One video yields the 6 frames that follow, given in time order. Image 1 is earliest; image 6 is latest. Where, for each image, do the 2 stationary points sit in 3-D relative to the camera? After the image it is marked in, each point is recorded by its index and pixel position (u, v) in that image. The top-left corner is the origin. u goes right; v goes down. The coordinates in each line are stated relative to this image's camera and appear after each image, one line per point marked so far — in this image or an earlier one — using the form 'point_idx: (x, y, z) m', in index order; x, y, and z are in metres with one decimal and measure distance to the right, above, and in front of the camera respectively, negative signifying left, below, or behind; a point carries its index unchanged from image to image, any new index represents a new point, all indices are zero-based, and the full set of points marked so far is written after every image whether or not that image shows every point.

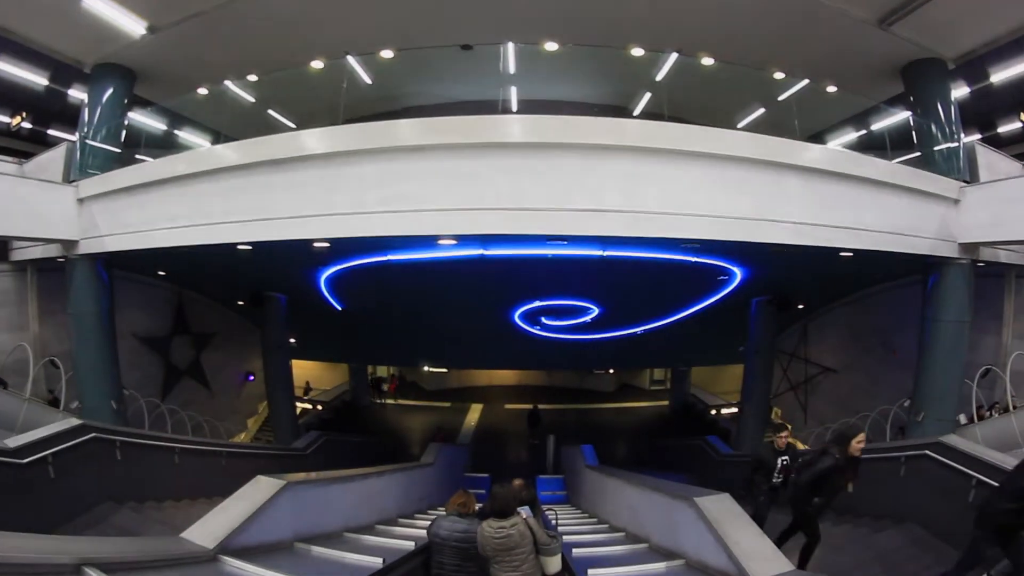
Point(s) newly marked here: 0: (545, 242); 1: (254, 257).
0: (+0.4, +0.5, +6.2) m
1: (-4.1, +0.5, +8.6) m
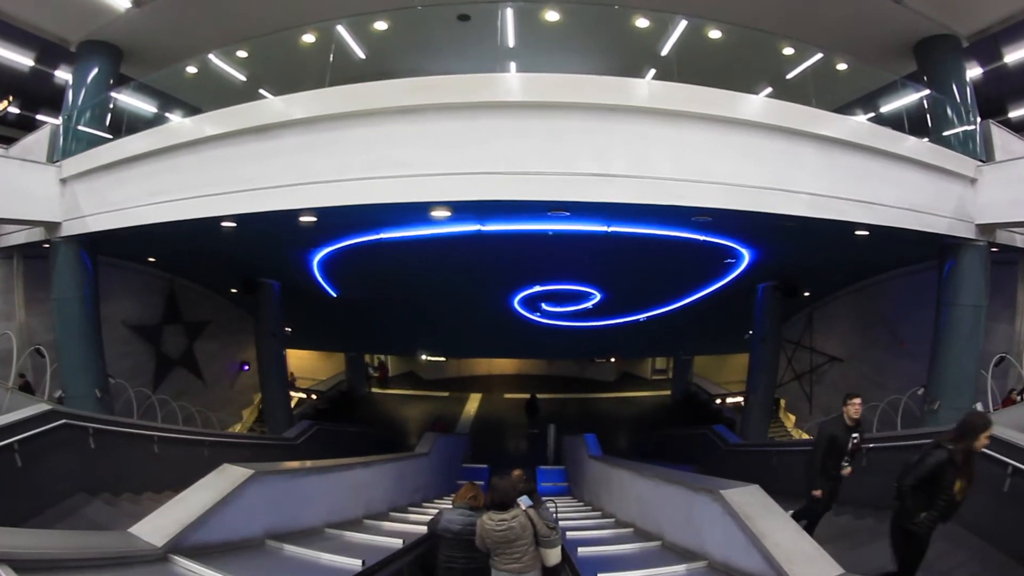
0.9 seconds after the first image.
0: (+0.4, +0.8, +5.8) m
1: (-4.1, +0.7, +8.2) m
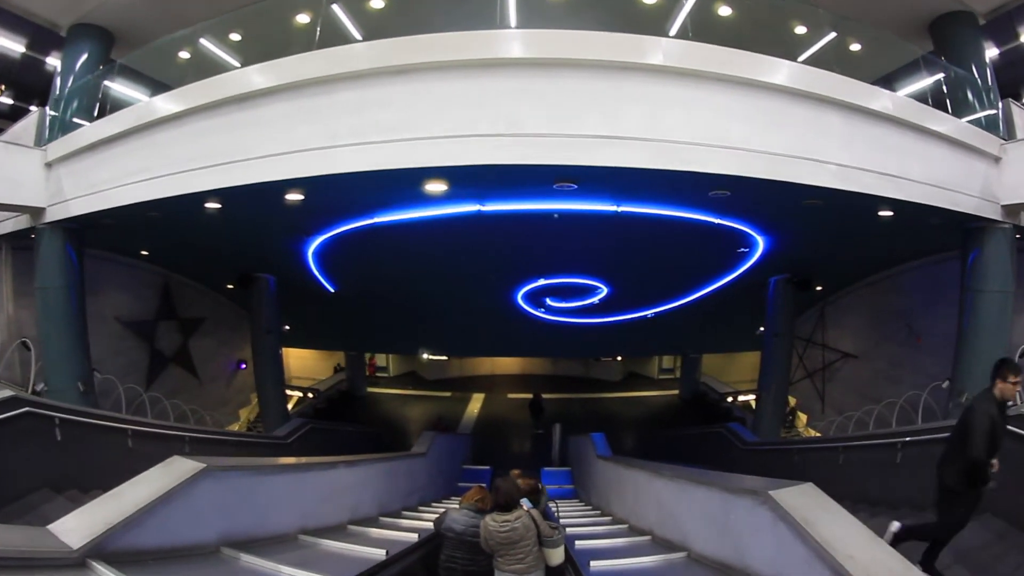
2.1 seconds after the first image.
0: (+0.4, +0.9, +5.4) m
1: (-4.0, +0.9, +7.8) m
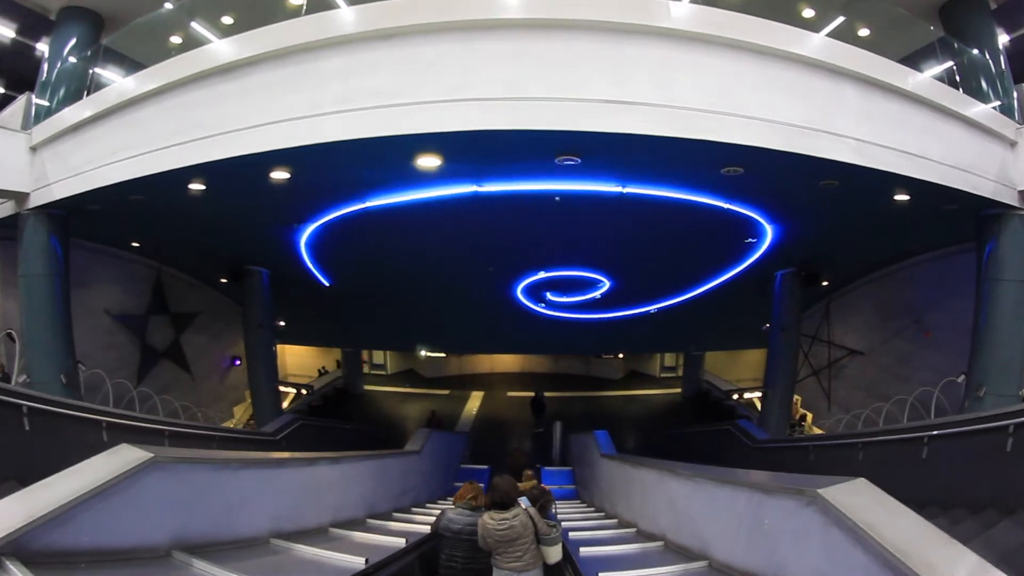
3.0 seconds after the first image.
0: (+0.4, +1.1, +5.1) m
1: (-4.1, +1.1, +7.5) m
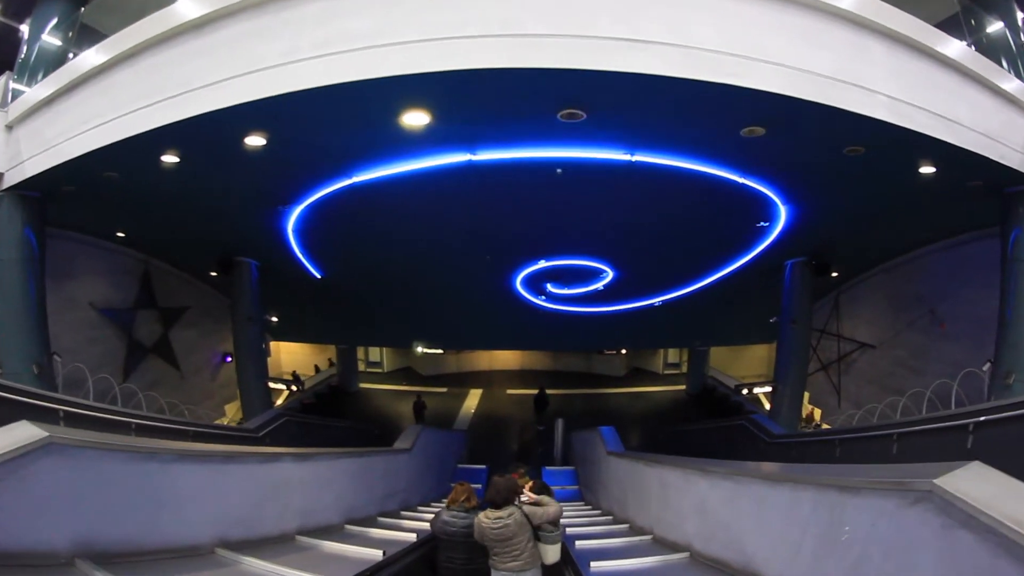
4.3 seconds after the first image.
0: (+0.4, +1.3, +4.6) m
1: (-4.1, +1.3, +7.1) m
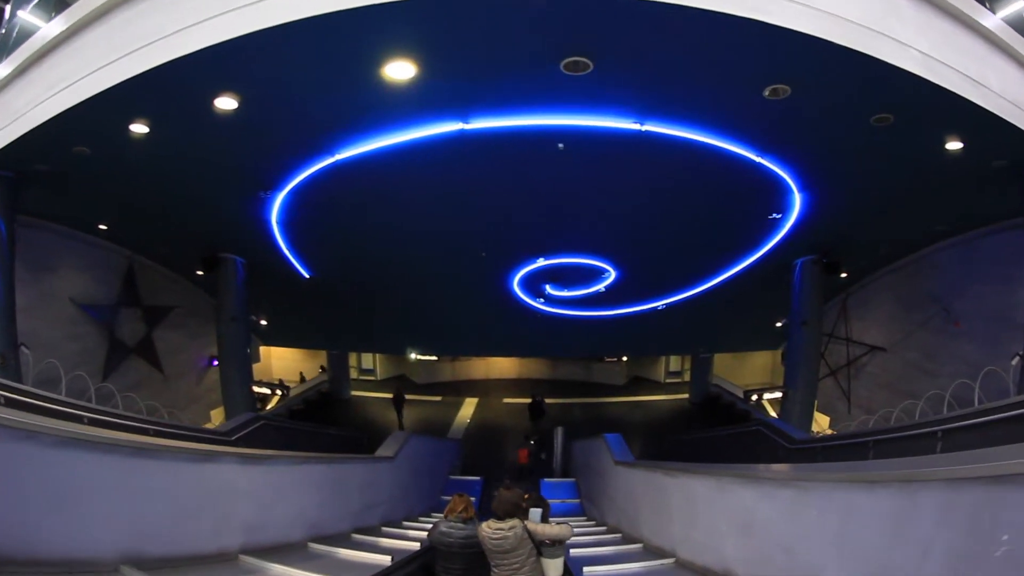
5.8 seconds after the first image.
0: (+0.3, +1.5, +4.2) m
1: (-4.1, +1.4, +6.6) m
